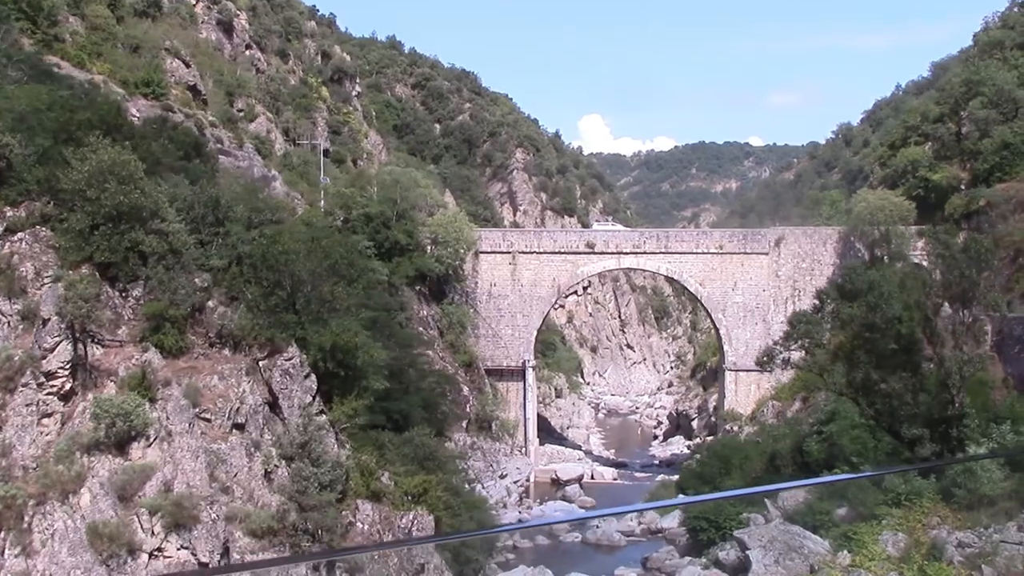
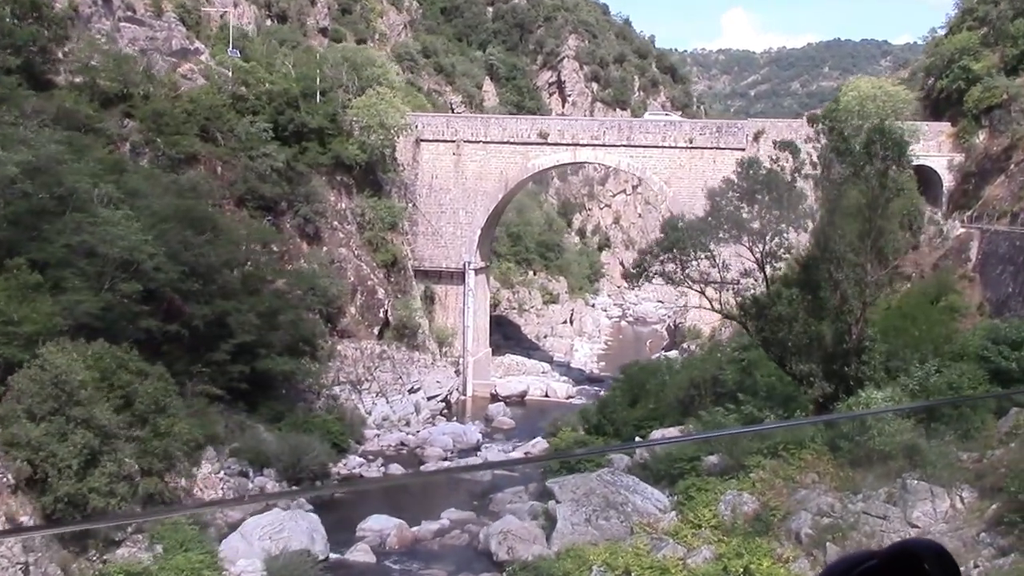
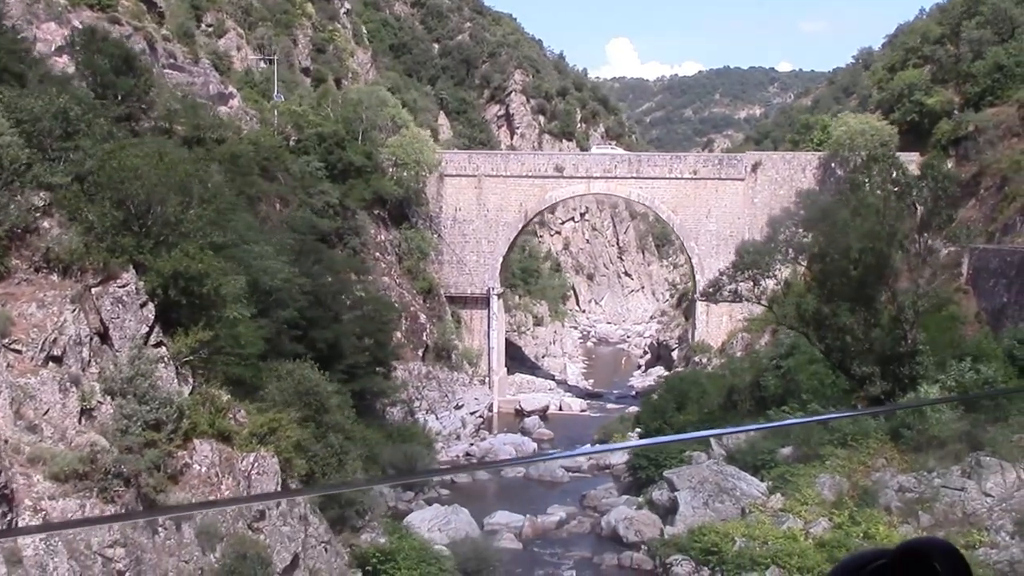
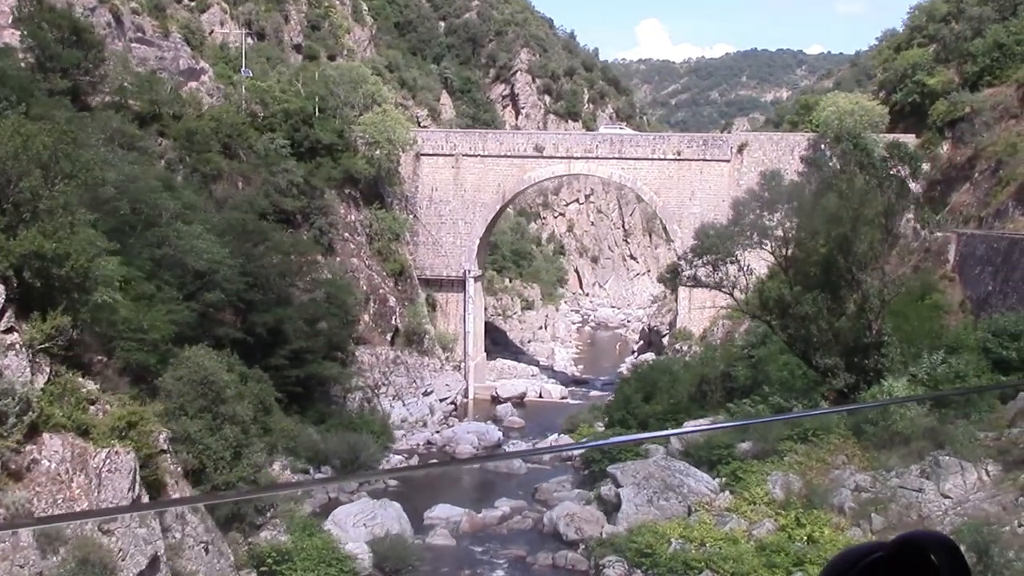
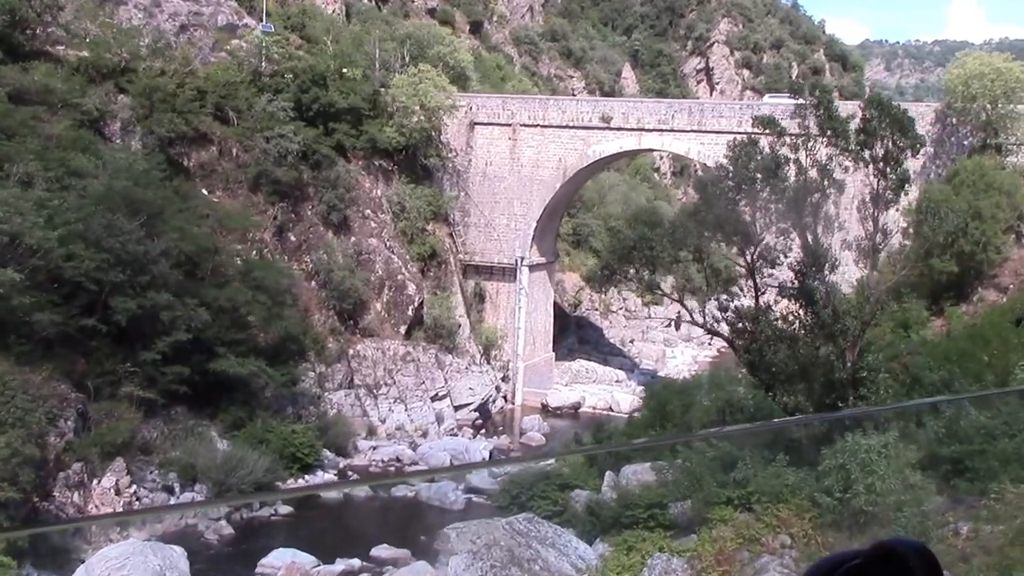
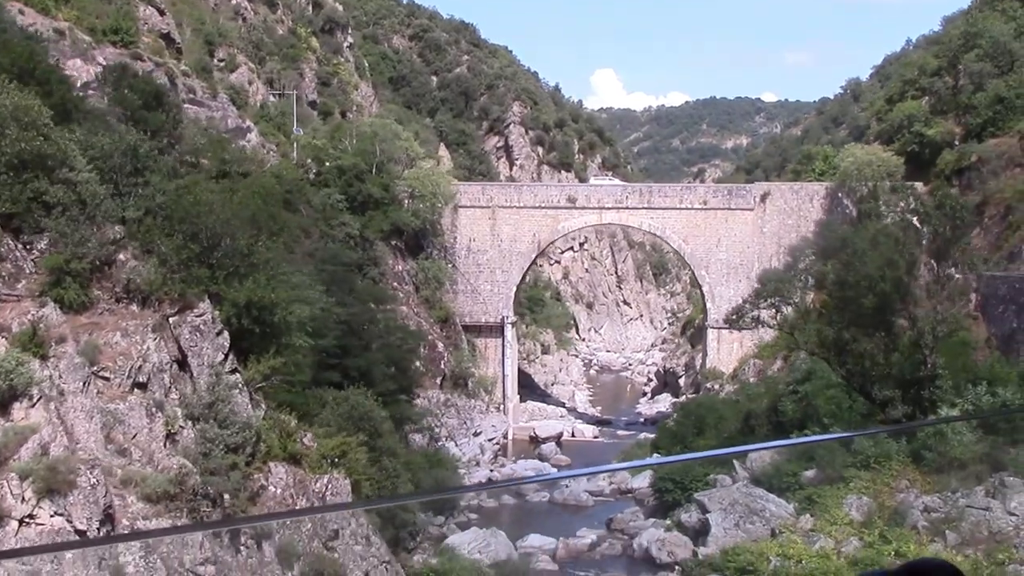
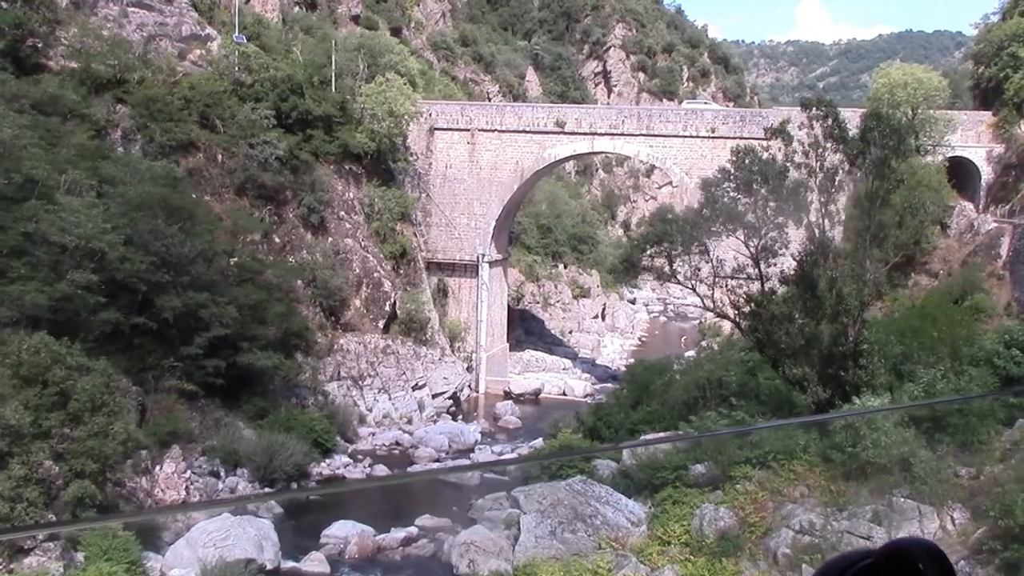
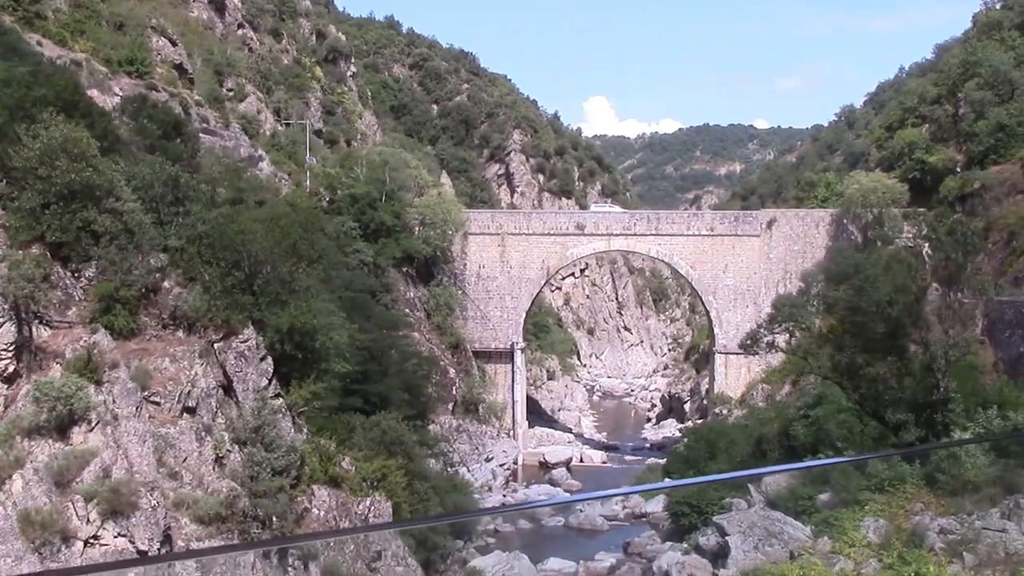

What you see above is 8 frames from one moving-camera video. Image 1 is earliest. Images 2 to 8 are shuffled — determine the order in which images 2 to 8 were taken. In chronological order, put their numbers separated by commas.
8, 6, 3, 4, 2, 7, 5
